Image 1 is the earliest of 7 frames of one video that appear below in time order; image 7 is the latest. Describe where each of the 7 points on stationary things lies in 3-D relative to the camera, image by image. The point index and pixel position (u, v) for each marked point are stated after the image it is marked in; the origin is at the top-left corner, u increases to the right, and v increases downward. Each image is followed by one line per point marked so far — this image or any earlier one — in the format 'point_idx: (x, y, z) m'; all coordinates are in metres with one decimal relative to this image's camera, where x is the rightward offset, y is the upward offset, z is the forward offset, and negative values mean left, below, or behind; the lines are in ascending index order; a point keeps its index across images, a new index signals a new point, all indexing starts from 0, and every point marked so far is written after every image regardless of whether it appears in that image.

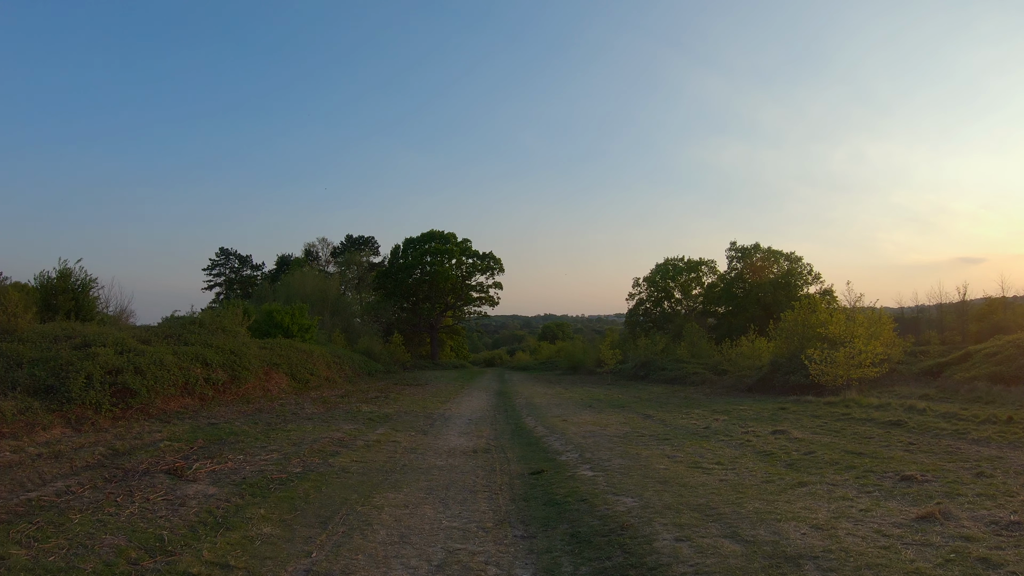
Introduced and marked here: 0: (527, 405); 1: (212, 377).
0: (+0.5, -3.7, +17.5) m
1: (-10.4, -3.1, +19.3) m
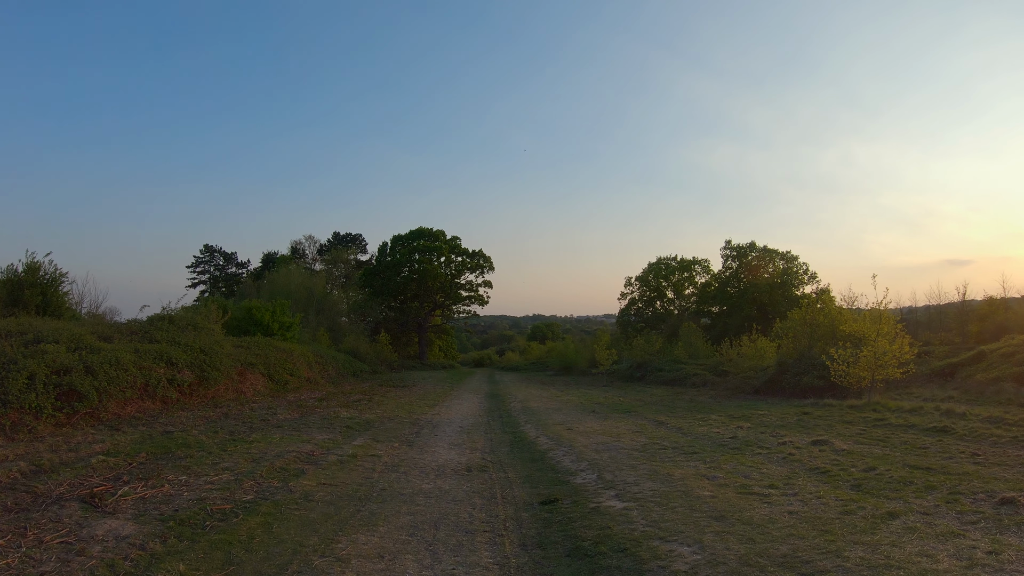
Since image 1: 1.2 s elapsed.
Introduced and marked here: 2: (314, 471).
0: (+0.3, -3.5, +15.9) m
1: (-10.6, -2.8, +17.5) m
2: (-2.8, -2.5, +7.7) m
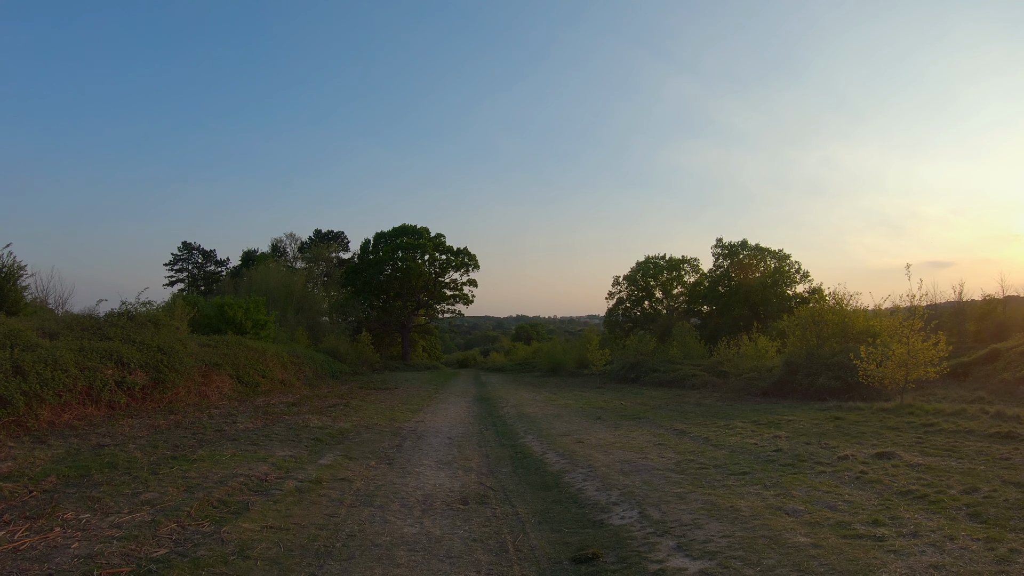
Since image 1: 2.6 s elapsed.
0: (+0.2, -3.2, +14.2) m
1: (-10.7, -2.6, +15.5) m
2: (-2.7, -2.3, +5.9) m
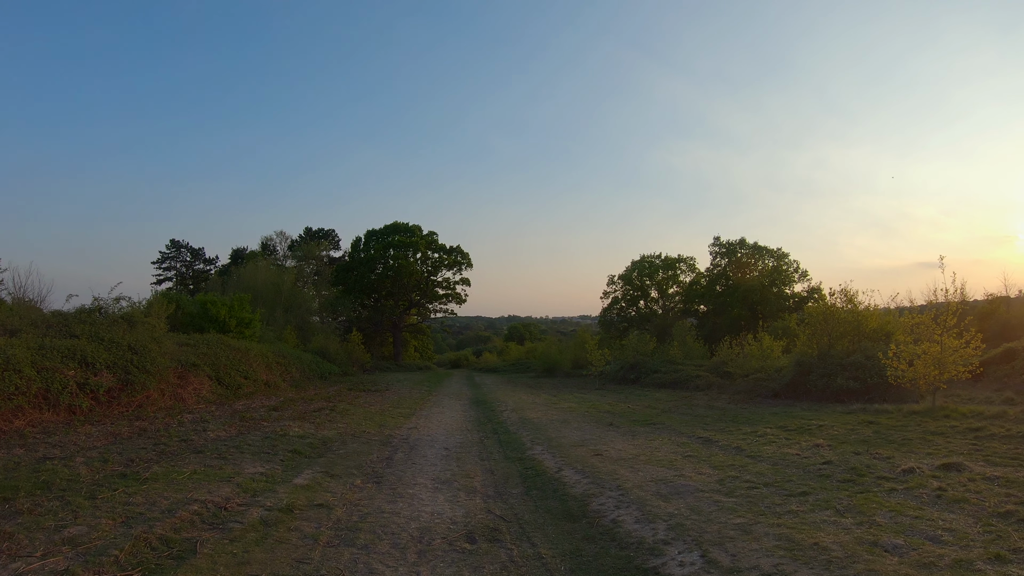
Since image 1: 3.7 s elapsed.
0: (+0.2, -3.1, +13.0) m
1: (-10.7, -2.4, +14.1) m
2: (-2.5, -2.1, +4.6) m
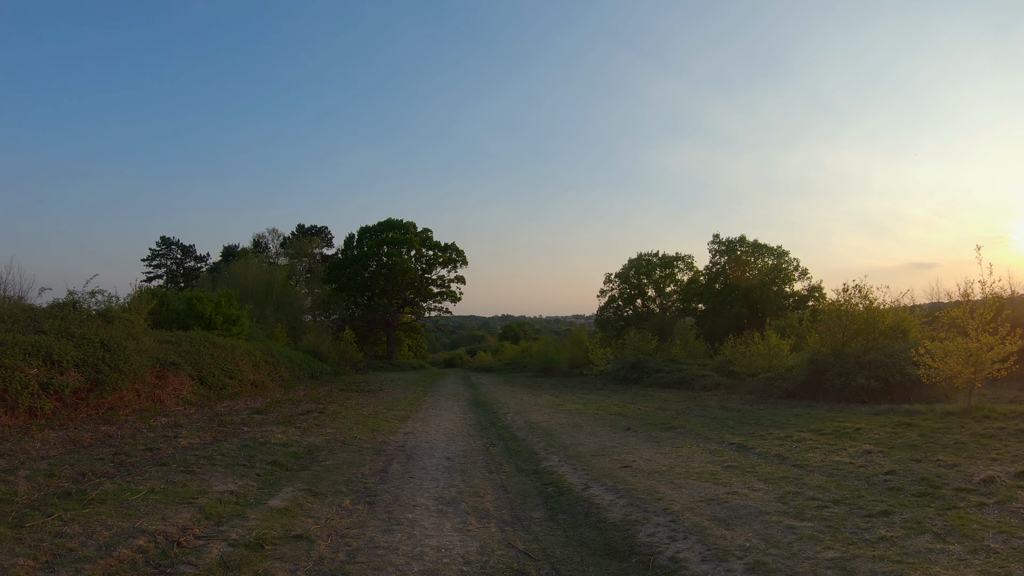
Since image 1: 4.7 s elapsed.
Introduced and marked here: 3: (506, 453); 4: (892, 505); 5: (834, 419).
0: (+0.4, -2.9, +11.9) m
1: (-10.6, -2.2, +12.9) m
2: (-2.3, -2.0, +3.5) m
3: (-0.1, -2.5, +8.5) m
4: (+3.7, -2.2, +5.4) m
5: (+7.6, -3.1, +13.0) m
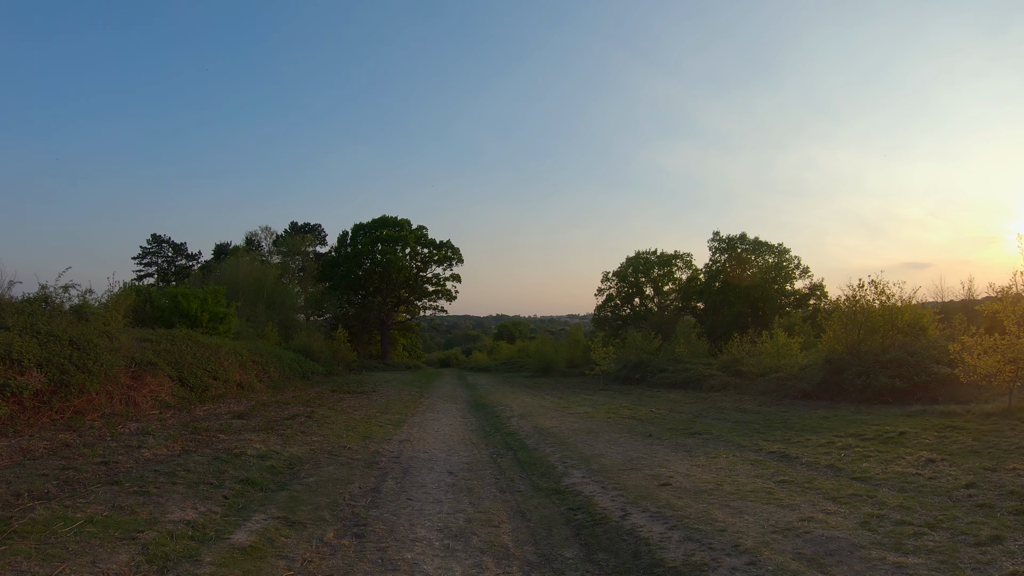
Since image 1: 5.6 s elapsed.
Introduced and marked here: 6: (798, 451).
0: (+0.5, -2.7, +10.8) m
1: (-10.5, -2.0, +11.7) m
2: (-2.0, -1.8, +2.4) m
3: (0.0, -2.4, +7.4) m
4: (+3.9, -2.0, +4.3) m
5: (+7.7, -2.9, +12.0) m
6: (+4.3, -2.5, +8.3) m
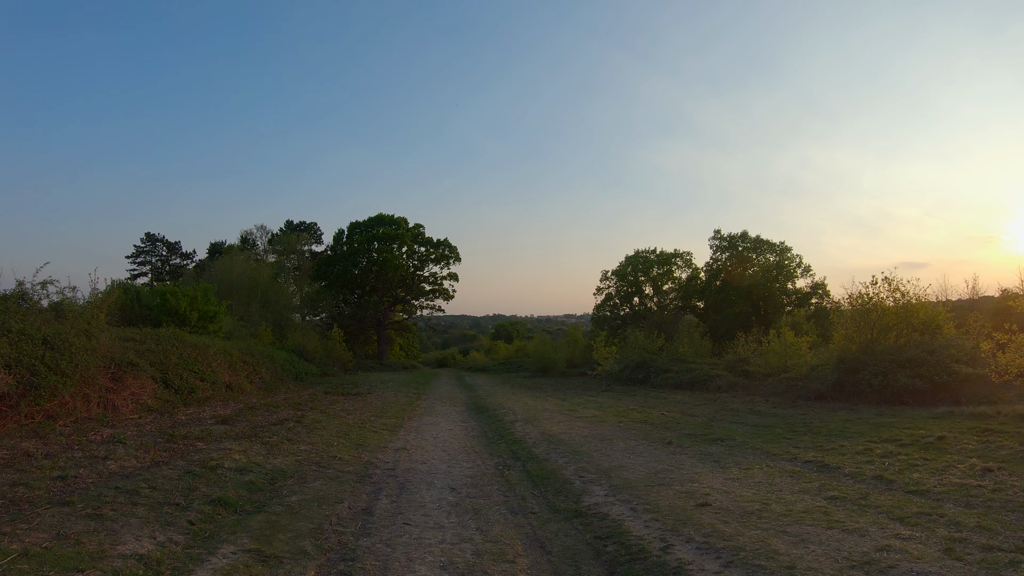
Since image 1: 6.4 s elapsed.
0: (+0.6, -2.6, +9.9) m
1: (-10.4, -1.9, +10.8) m
2: (-1.9, -1.7, +1.5) m
3: (+0.2, -2.3, +6.5) m
4: (+4.0, -1.9, +3.5) m
5: (+7.8, -2.8, +11.2) m
6: (+4.4, -2.4, +7.5) m
